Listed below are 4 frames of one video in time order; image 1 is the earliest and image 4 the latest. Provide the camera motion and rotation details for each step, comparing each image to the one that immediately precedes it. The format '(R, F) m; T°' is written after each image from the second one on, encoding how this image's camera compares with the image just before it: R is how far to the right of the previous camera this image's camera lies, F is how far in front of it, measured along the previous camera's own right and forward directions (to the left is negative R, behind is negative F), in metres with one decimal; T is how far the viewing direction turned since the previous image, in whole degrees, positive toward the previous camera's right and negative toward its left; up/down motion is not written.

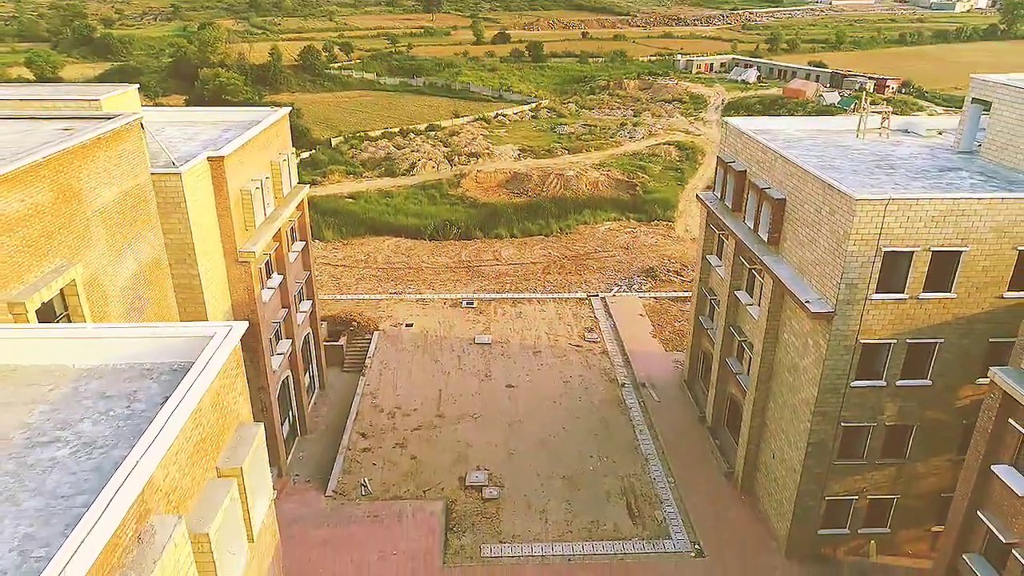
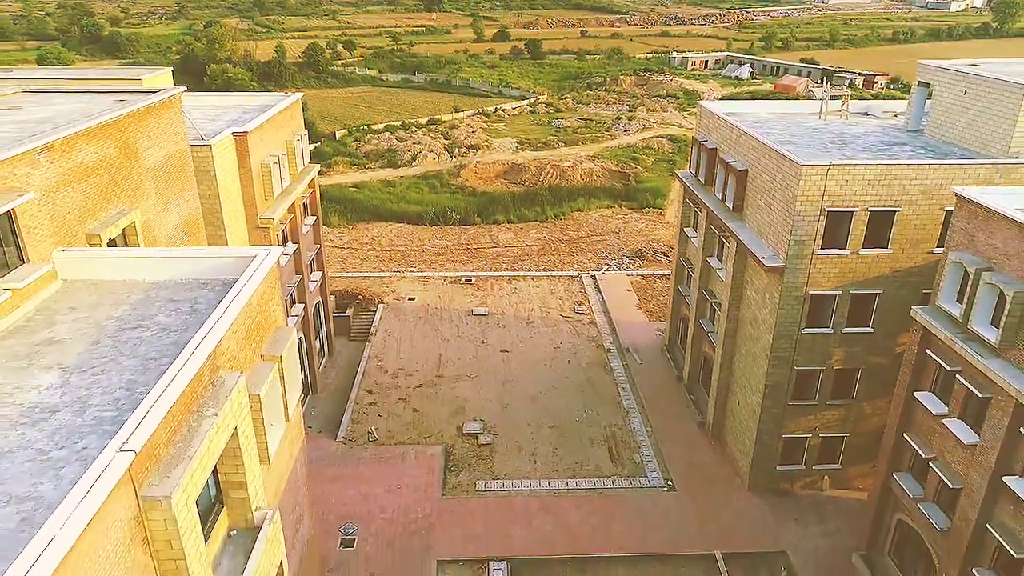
(+0.3, -2.1) m; 0°
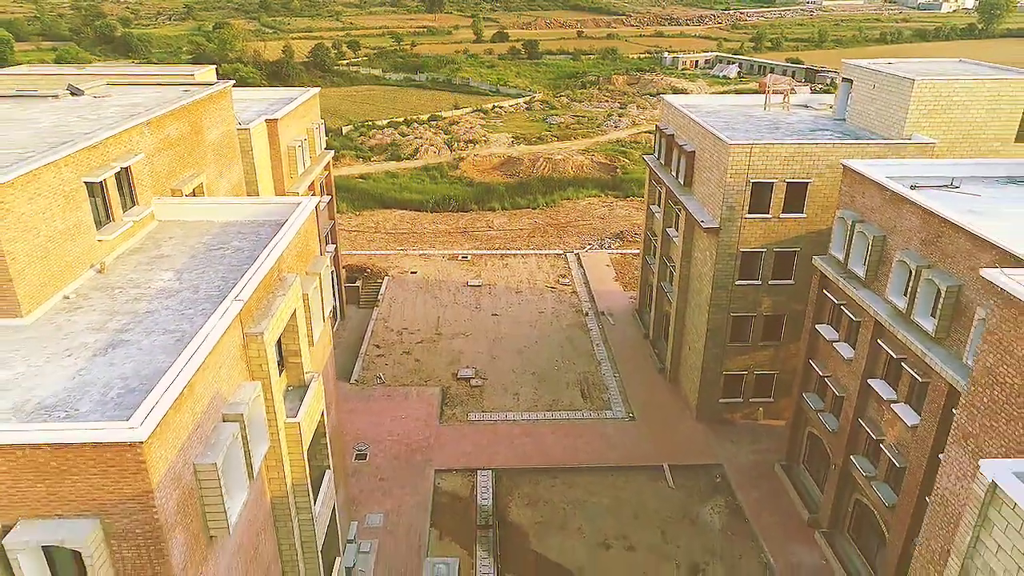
(+0.5, -3.8) m; 0°
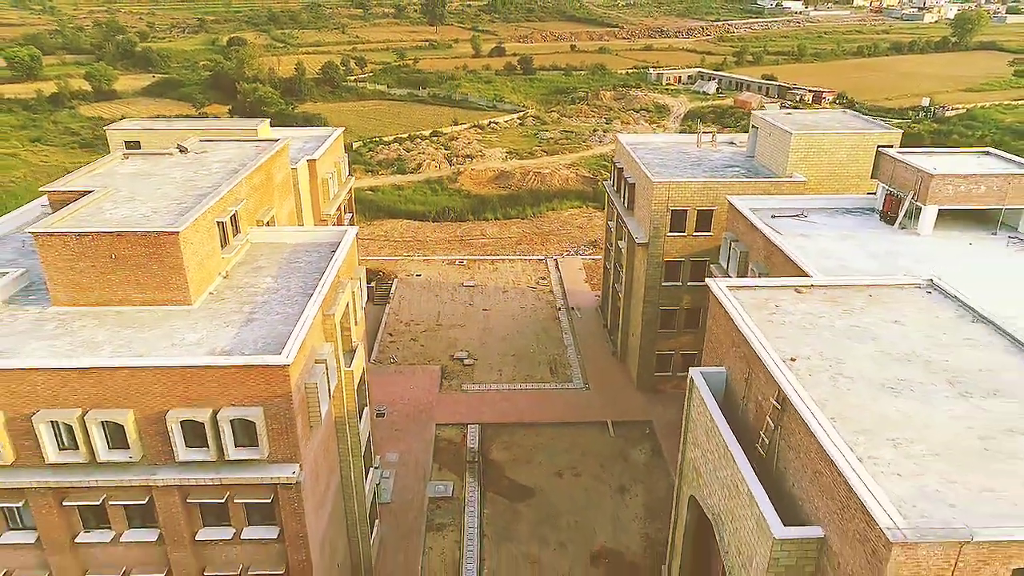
(+0.8, -7.0) m; 0°
